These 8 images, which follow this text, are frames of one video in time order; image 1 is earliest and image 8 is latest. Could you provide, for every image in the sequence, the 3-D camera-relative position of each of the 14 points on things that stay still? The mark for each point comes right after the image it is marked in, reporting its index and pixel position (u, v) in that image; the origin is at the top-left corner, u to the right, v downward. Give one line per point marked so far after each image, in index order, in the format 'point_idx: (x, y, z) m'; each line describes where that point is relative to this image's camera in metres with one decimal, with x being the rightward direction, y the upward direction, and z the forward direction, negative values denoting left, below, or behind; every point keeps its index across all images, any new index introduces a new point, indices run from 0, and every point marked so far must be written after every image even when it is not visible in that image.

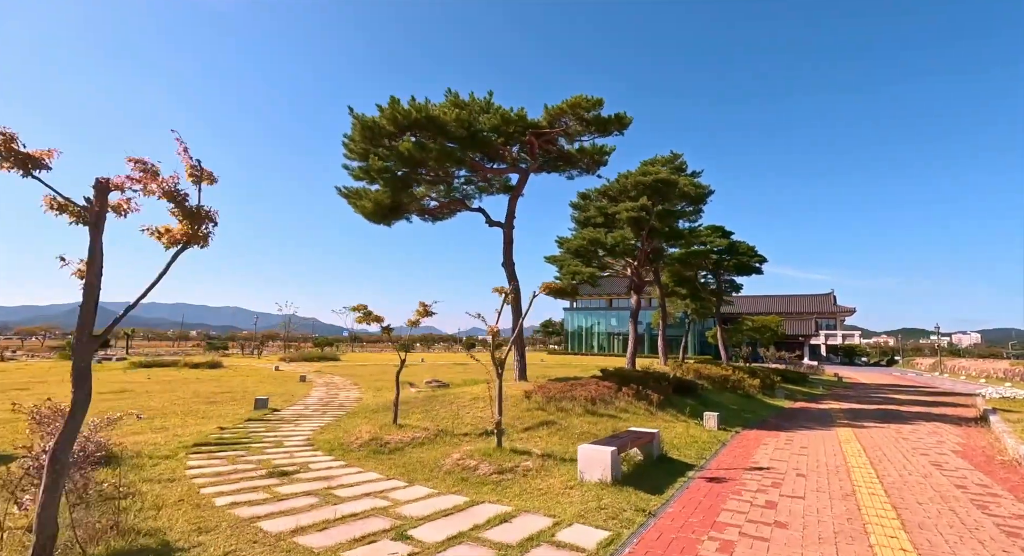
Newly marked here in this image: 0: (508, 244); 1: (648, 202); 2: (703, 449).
0: (-0.1, +0.9, +12.8) m
1: (+4.6, +2.7, +16.9) m
2: (+2.9, -2.6, +7.5) m
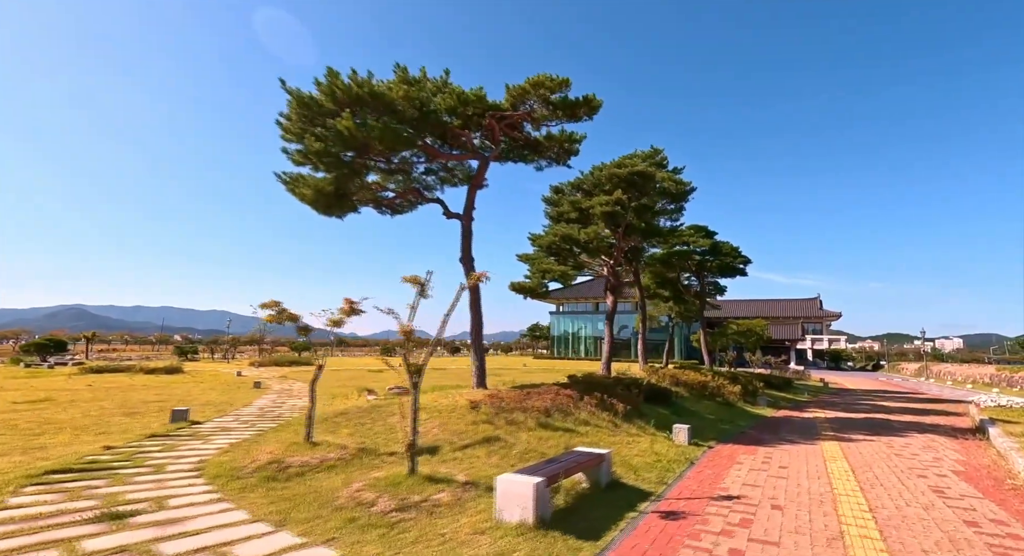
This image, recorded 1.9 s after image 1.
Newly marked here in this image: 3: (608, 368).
0: (-1.1, +0.9, +11.7) m
1: (+3.5, +2.7, +15.9) m
2: (+2.0, -2.5, +6.4) m
3: (+3.3, -3.1, +17.3) m
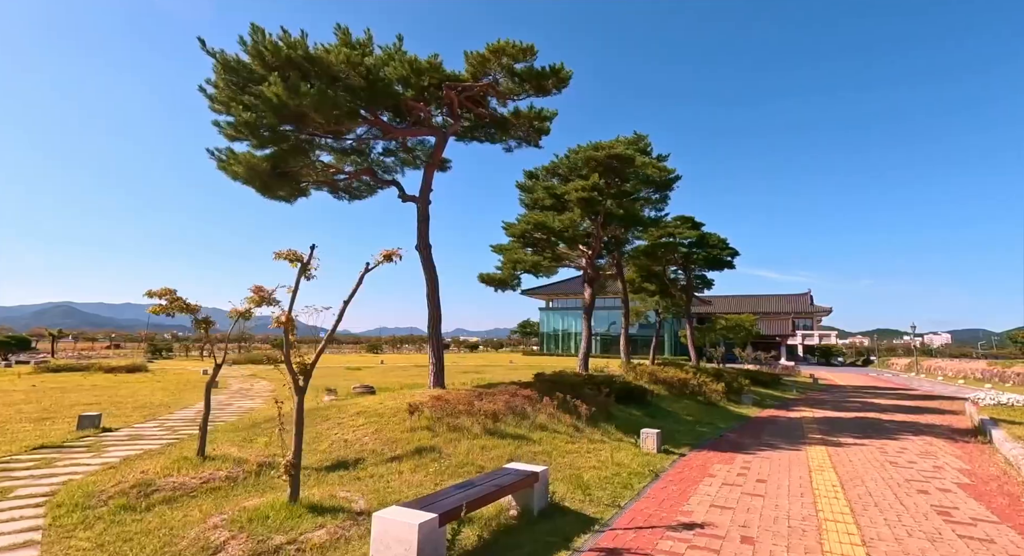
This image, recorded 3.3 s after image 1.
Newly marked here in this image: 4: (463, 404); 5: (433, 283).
0: (-1.9, +1.2, +10.6) m
1: (+2.6, +2.9, +14.9) m
2: (+1.2, -2.3, +5.5) m
3: (+2.4, -2.9, +16.3) m
4: (-0.7, -1.9, +7.5) m
5: (-1.7, -0.1, +10.6) m
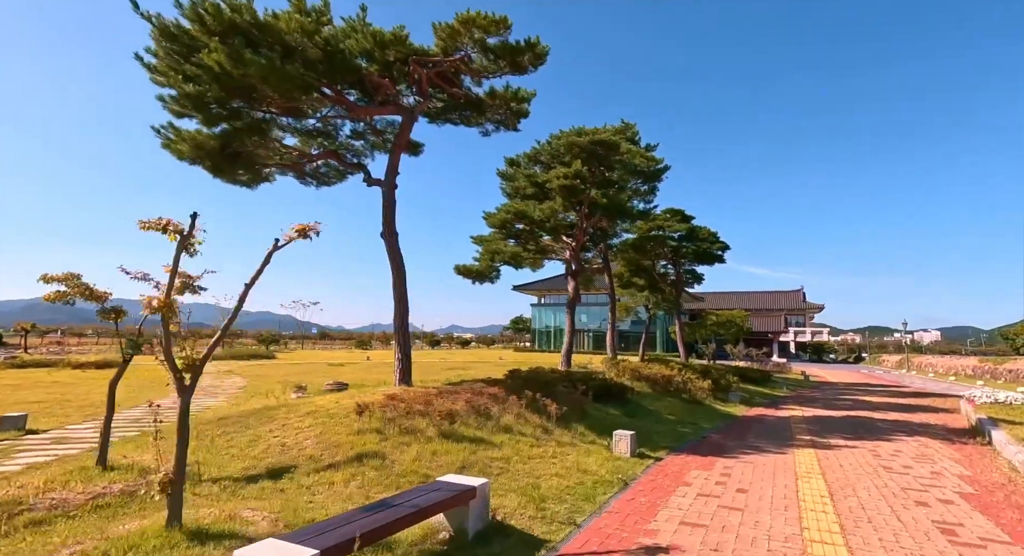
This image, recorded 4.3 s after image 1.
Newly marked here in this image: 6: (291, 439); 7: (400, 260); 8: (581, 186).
0: (-2.5, +1.4, +9.9) m
1: (+2.0, +3.2, +14.2) m
2: (+0.7, -2.1, +4.8) m
3: (+1.8, -2.6, +15.6) m
4: (-1.3, -1.7, +6.8) m
5: (-2.2, +0.1, +9.9) m
6: (-2.8, -2.0, +6.3) m
7: (-2.2, +0.3, +9.9) m
8: (+2.0, +2.6, +14.1) m
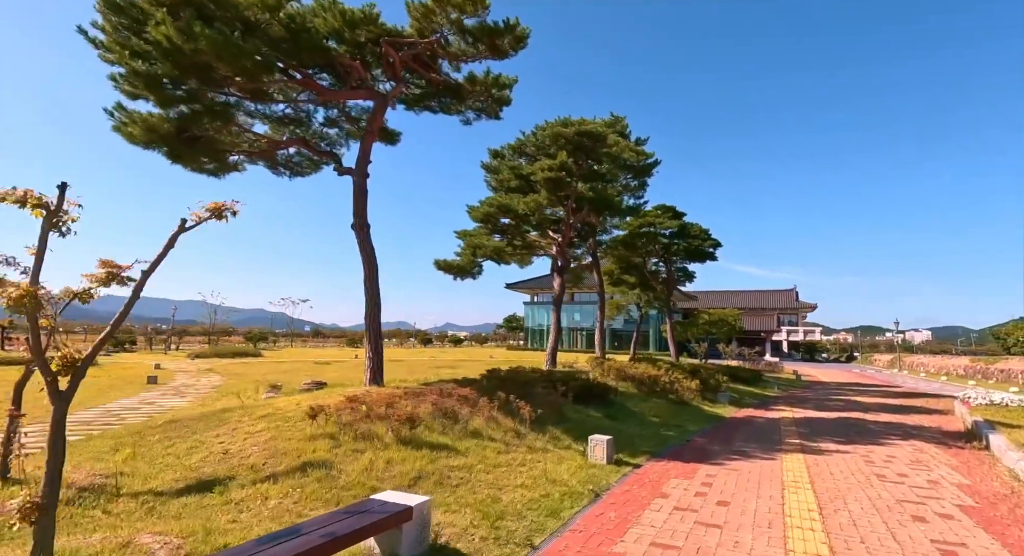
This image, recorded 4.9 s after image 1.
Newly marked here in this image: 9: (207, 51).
0: (-2.9, +1.5, +9.4) m
1: (+1.6, +3.3, +13.8) m
2: (+0.3, -2.1, +4.3) m
3: (+1.3, -2.5, +15.2) m
4: (-1.7, -1.6, +6.3) m
5: (-2.7, +0.2, +9.4) m
6: (-3.2, -1.9, +5.8) m
7: (-2.7, +0.5, +9.4) m
8: (+1.5, +2.7, +13.7) m
9: (-4.4, +3.3, +7.2) m
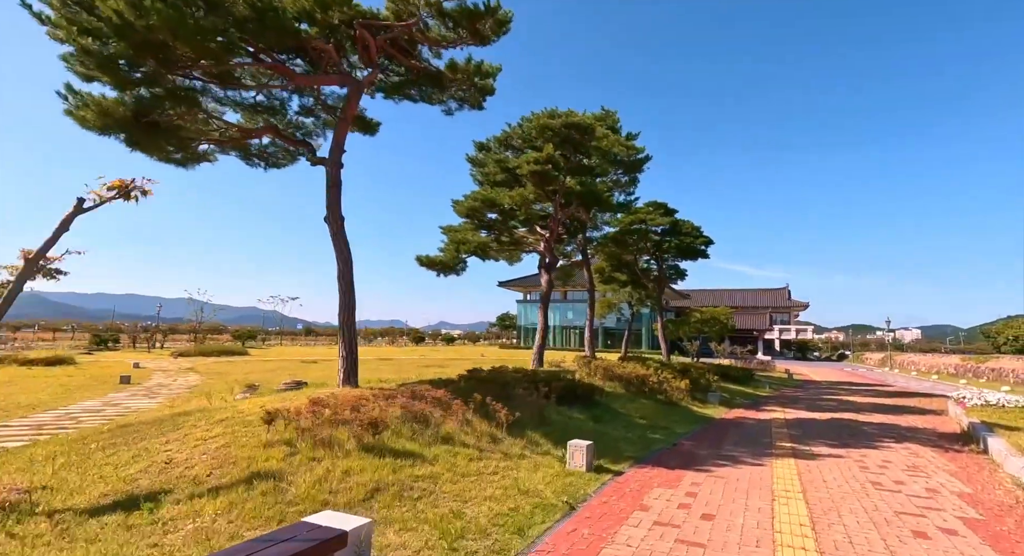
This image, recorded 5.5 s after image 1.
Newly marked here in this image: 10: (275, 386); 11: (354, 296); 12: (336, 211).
0: (-3.2, +1.6, +8.9) m
1: (+1.2, +3.3, +13.3) m
2: (0.0, -2.0, +3.9) m
3: (+0.8, -2.4, +14.8) m
4: (-2.0, -1.6, +5.9) m
5: (-3.0, +0.3, +9.0) m
6: (-3.5, -1.8, +5.3) m
7: (-3.0, +0.5, +9.0) m
8: (+1.1, +2.8, +13.3) m
9: (-4.7, +3.3, +6.7) m
10: (-6.9, -3.1, +14.3) m
11: (-2.9, -0.3, +9.1) m
12: (-3.2, +1.2, +9.0) m
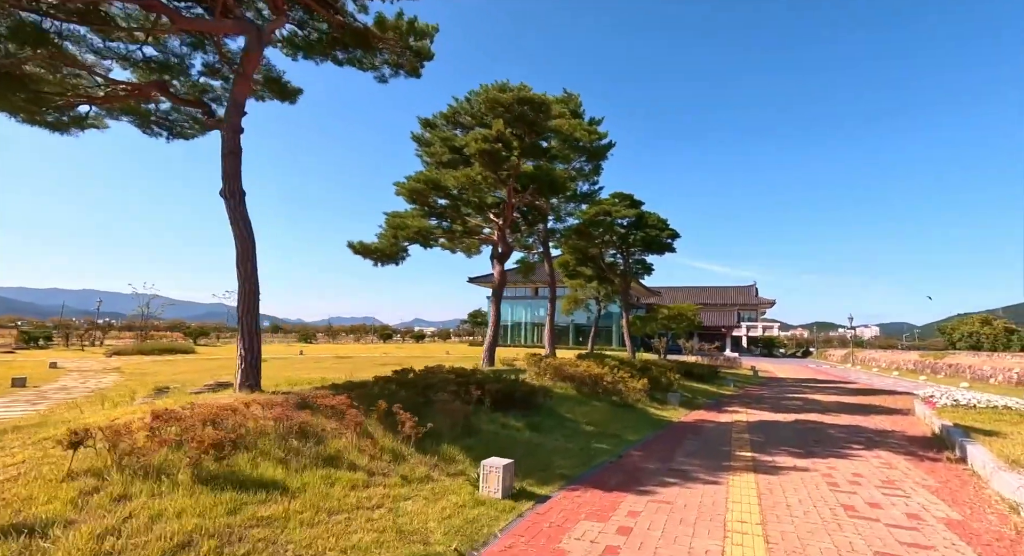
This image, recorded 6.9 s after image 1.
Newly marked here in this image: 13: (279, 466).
0: (-4.3, +1.8, +7.6) m
1: (-0.1, +3.6, +12.2) m
2: (-0.8, -1.8, +2.8) m
3: (-0.6, -2.2, +13.7) m
4: (-2.9, -1.4, +4.7) m
5: (-4.1, +0.5, +7.6) m
6: (-4.4, -1.6, +4.0) m
7: (-4.1, +0.8, +7.6) m
8: (-0.2, +3.0, +12.1) m
9: (-5.6, +3.6, +5.3) m
10: (-8.2, -2.8, +12.8) m
11: (-4.0, -0.1, +7.7) m
12: (-4.3, +1.5, +7.6) m
13: (-2.1, -1.7, +4.5) m
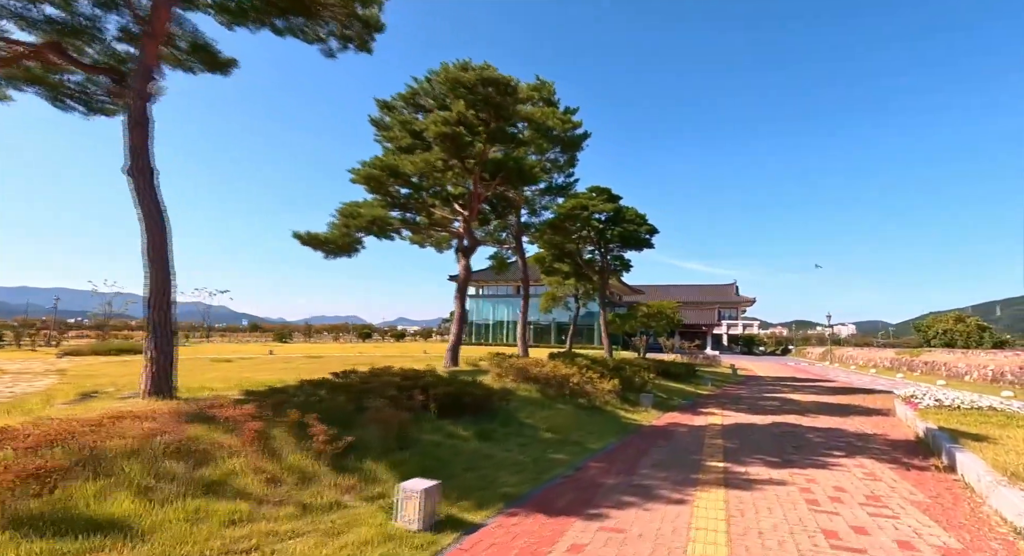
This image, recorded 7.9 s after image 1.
0: (-5.0, +1.9, +6.7) m
1: (-1.0, +3.7, +11.4) m
2: (-1.4, -1.7, +2.0) m
3: (-1.5, -2.0, +12.9) m
4: (-3.5, -1.2, +3.8) m
5: (-4.8, +0.7, +6.7) m
6: (-5.0, -1.5, +3.1) m
7: (-4.8, +0.9, +6.7) m
8: (-1.0, +3.2, +11.3) m
9: (-6.3, +3.7, +4.3) m
10: (-9.1, -2.7, +11.7) m
11: (-4.7, 0.0, +6.8) m
12: (-5.0, +1.6, +6.7) m
13: (-2.7, -1.6, +3.7) m
